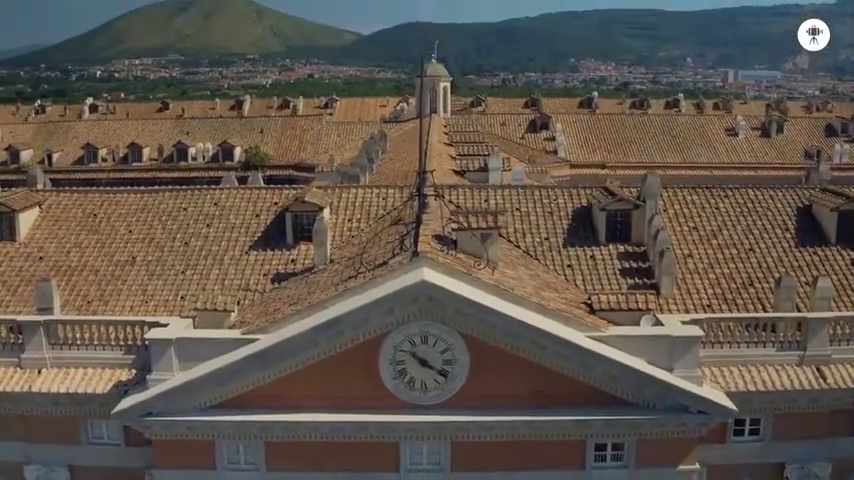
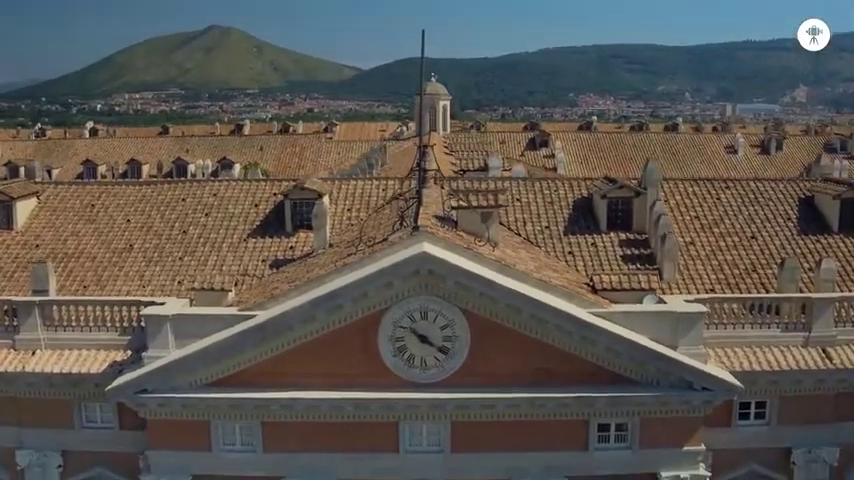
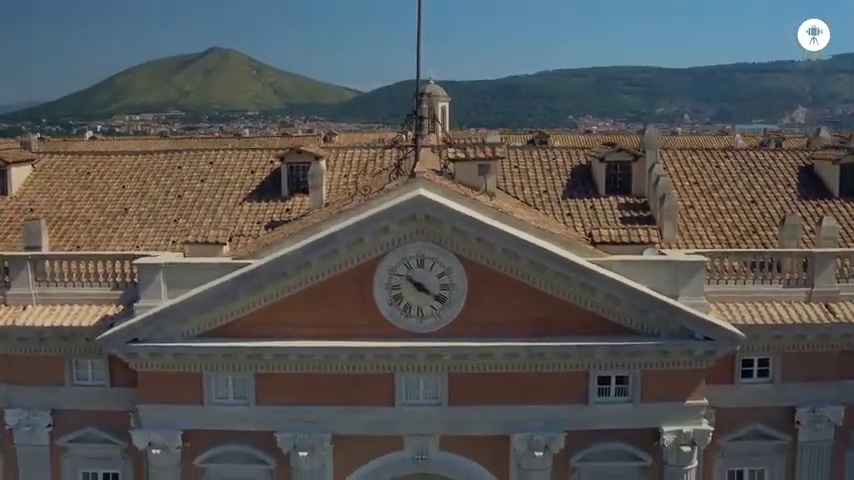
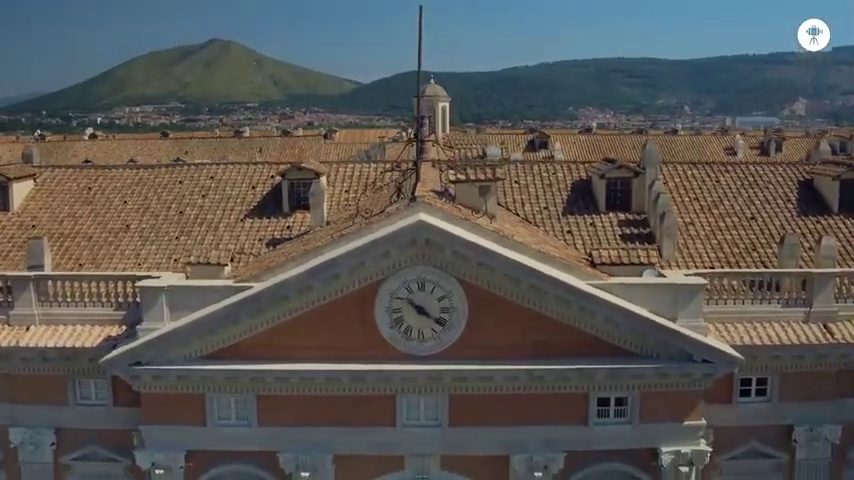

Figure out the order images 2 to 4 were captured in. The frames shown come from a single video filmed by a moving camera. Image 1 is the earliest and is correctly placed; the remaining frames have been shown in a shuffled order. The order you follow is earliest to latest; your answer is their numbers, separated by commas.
2, 4, 3
